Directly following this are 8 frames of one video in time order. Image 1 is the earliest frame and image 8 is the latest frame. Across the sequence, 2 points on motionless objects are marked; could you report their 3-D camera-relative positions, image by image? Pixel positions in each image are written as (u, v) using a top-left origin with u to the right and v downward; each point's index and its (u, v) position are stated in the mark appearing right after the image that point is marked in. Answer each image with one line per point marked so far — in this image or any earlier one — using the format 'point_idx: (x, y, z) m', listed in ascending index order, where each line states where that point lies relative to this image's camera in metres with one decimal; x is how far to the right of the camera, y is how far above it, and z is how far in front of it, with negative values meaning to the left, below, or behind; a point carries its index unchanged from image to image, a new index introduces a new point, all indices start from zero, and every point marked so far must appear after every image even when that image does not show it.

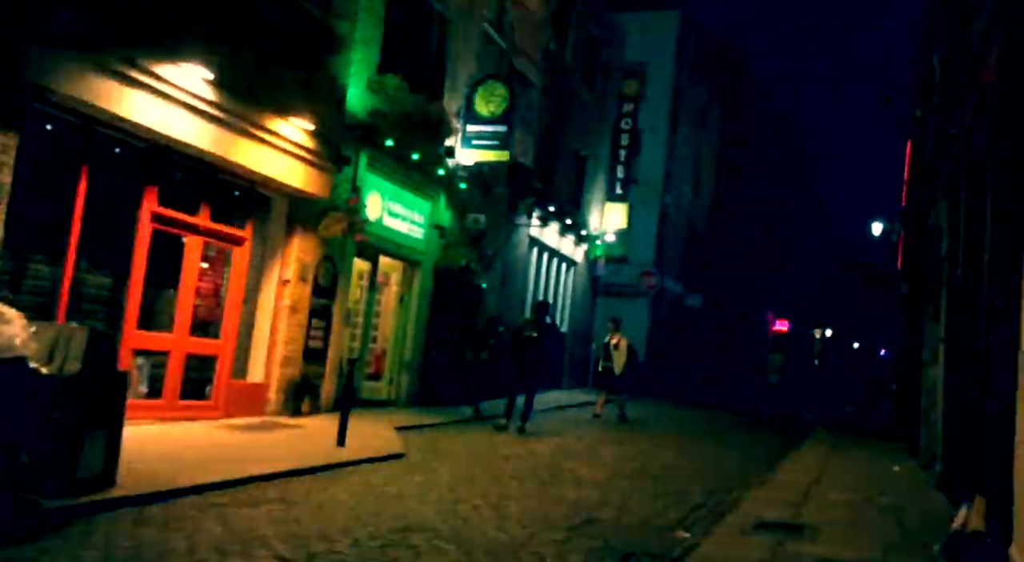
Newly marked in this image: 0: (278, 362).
0: (-3.2, -1.1, +13.3) m
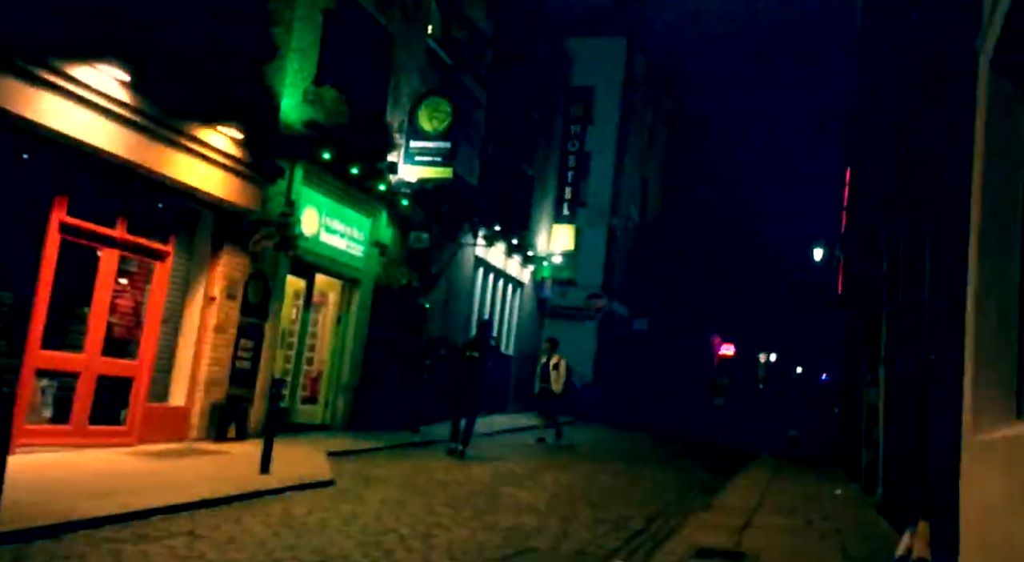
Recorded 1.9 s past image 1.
0: (-4.1, -1.4, +12.6) m
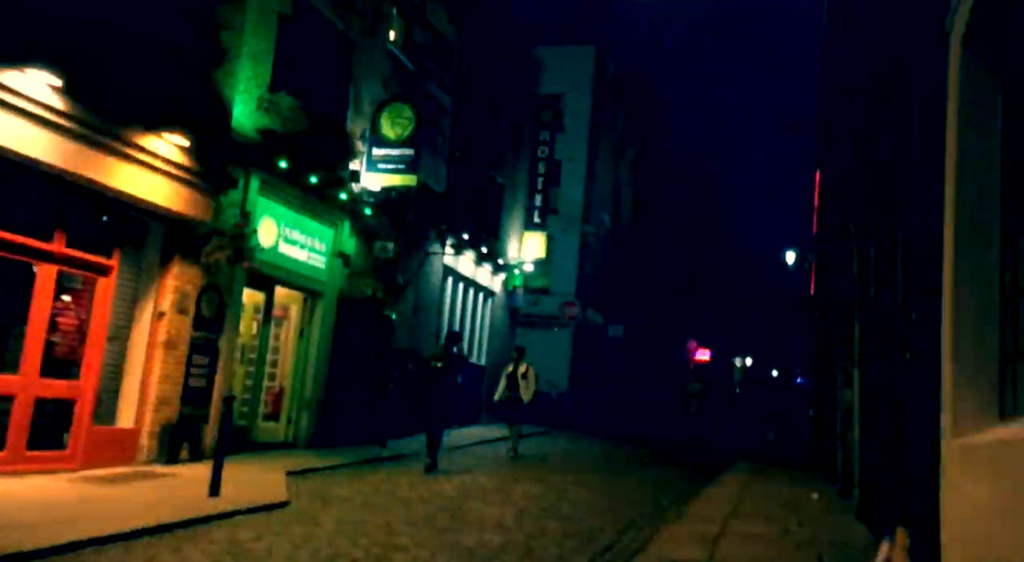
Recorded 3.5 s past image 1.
0: (-4.5, -1.6, +12.1) m
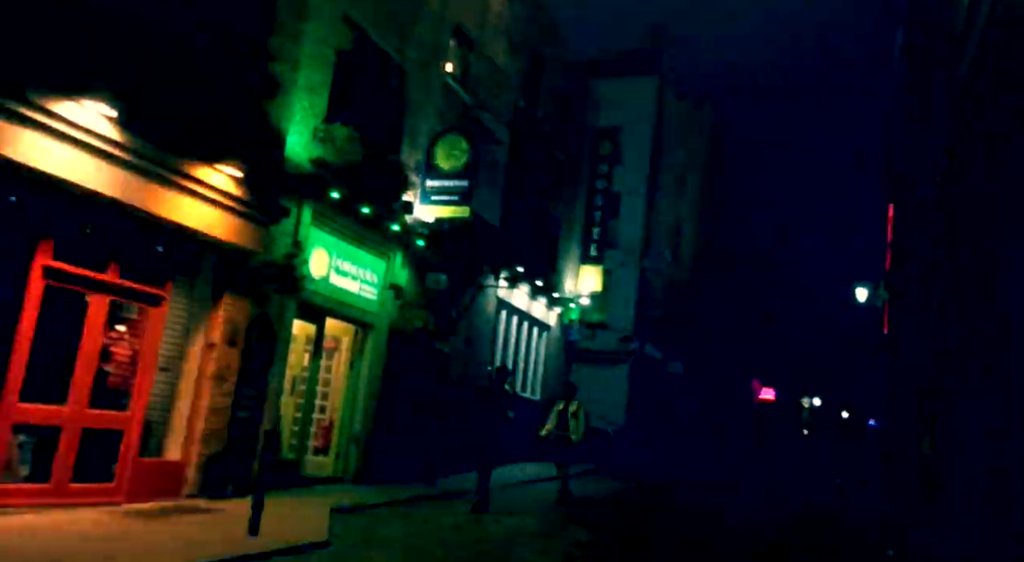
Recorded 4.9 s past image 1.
0: (-3.8, -1.9, +11.9) m
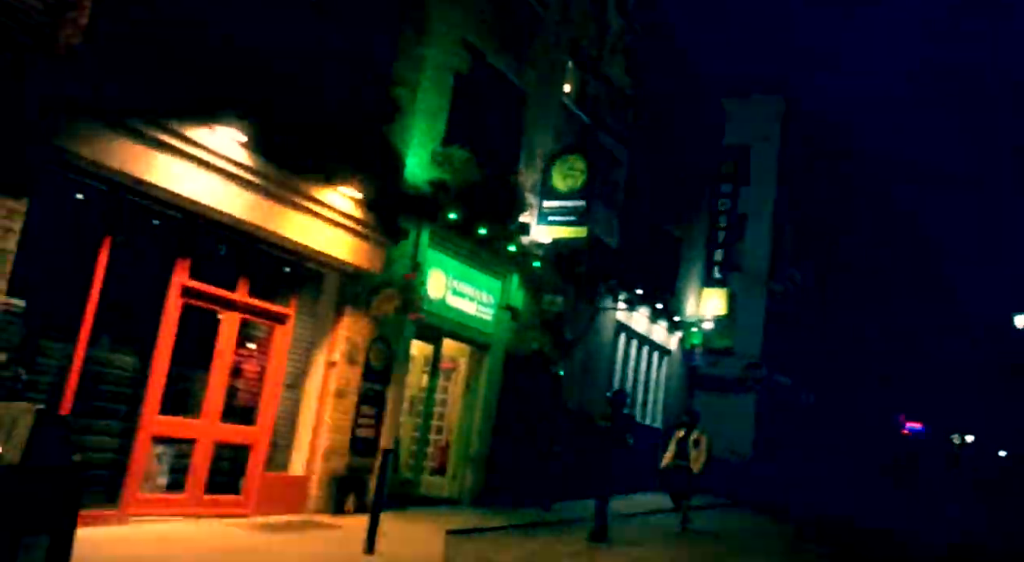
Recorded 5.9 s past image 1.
0: (-2.4, -2.2, +12.1) m
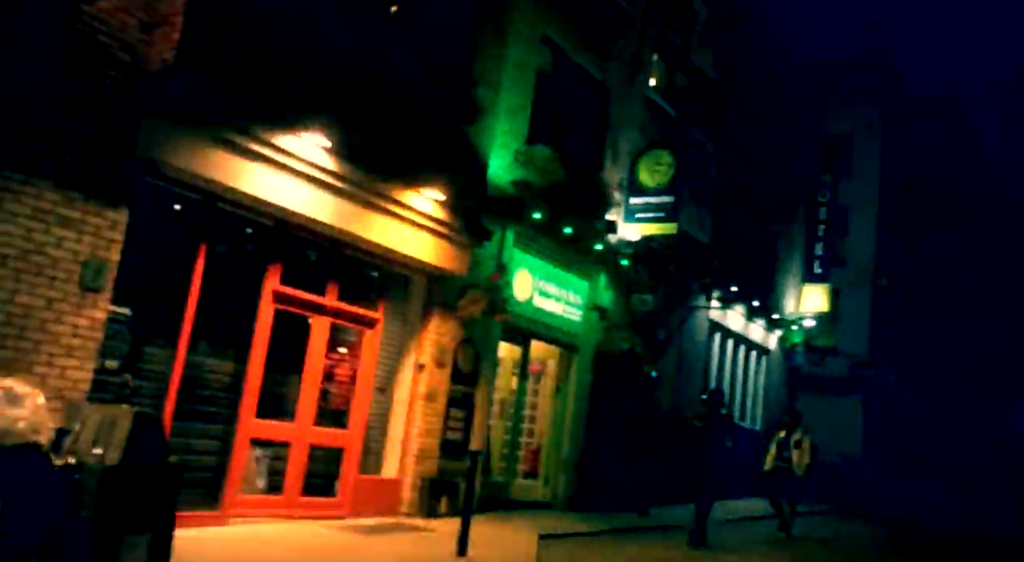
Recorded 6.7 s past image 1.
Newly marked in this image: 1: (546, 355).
0: (-1.3, -2.2, +12.1) m
1: (+0.6, -1.2, +15.5) m
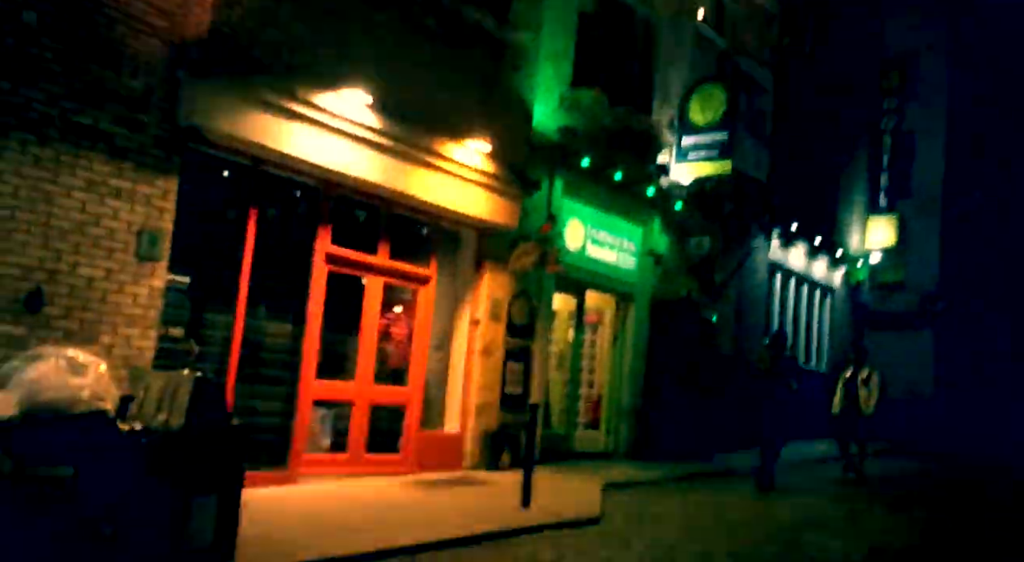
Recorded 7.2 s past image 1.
0: (-0.5, -1.7, +12.1) m
1: (+1.5, -0.4, +15.3) m
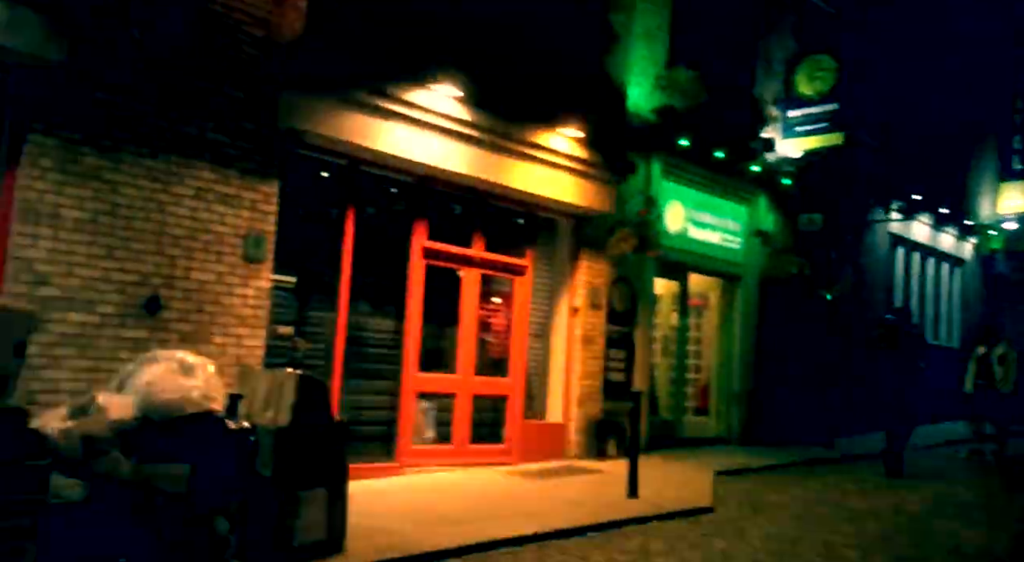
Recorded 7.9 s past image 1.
0: (+0.8, -1.5, +12.0) m
1: (+3.1, -0.1, +14.9) m
